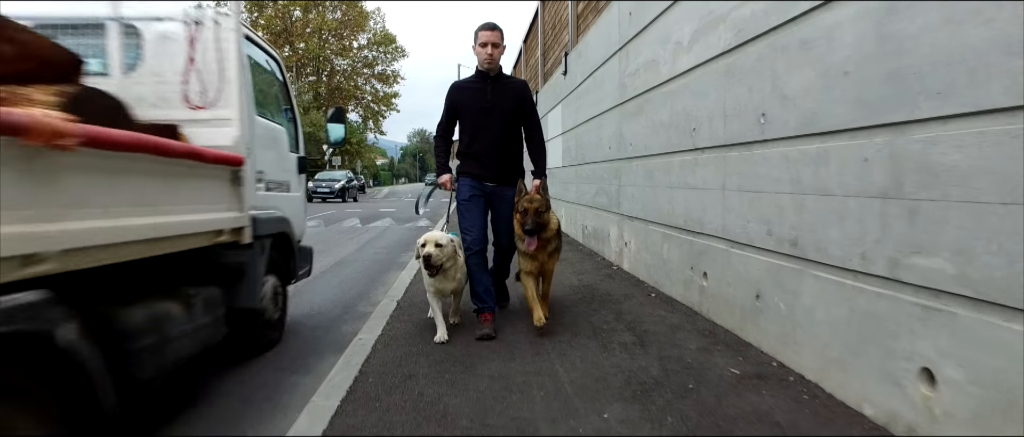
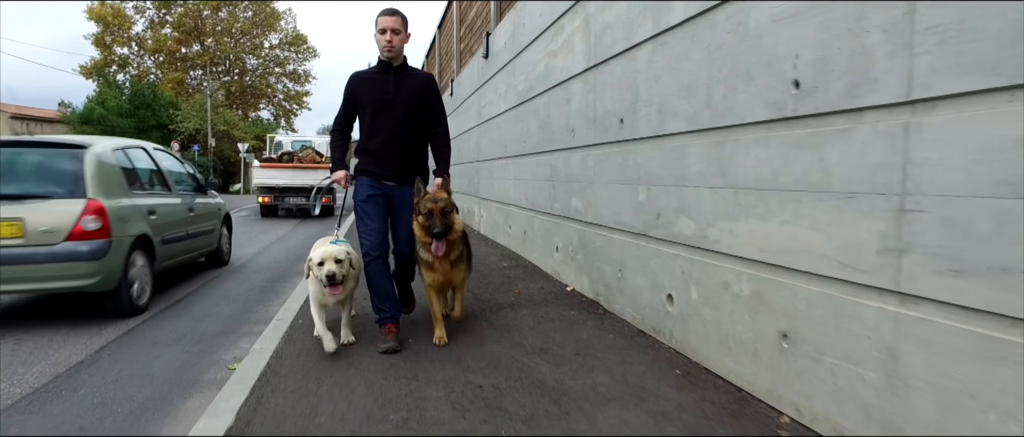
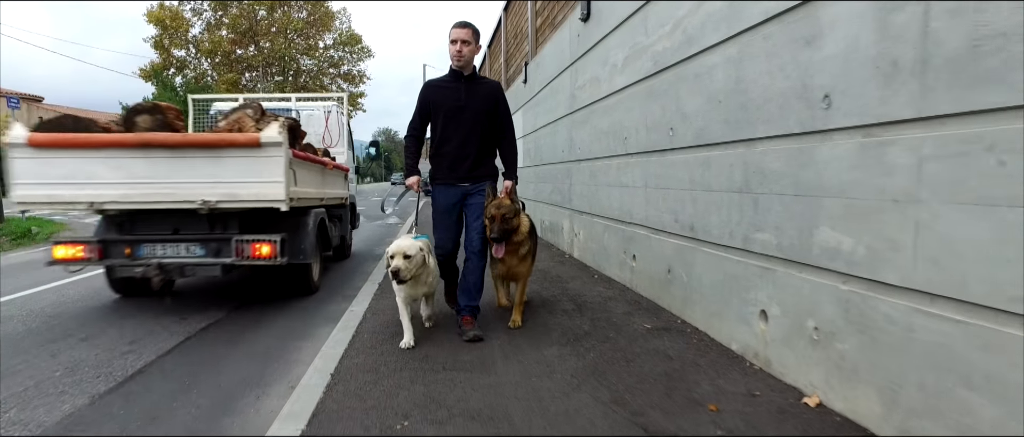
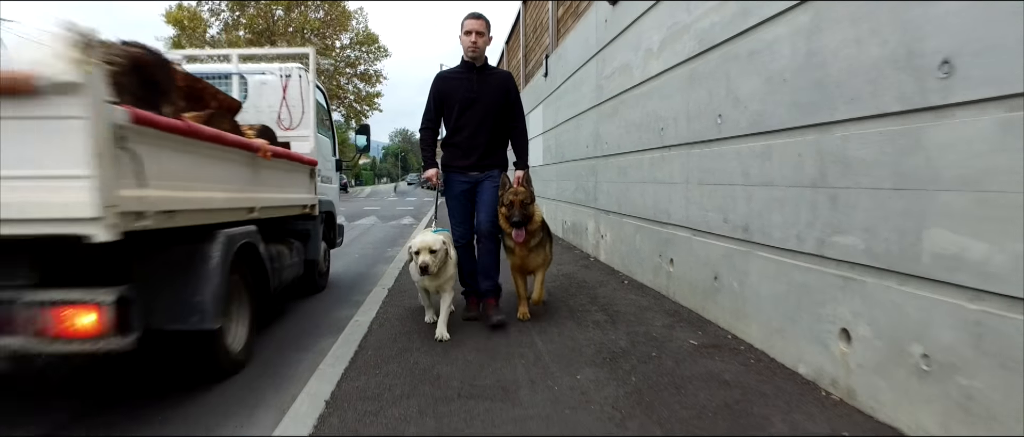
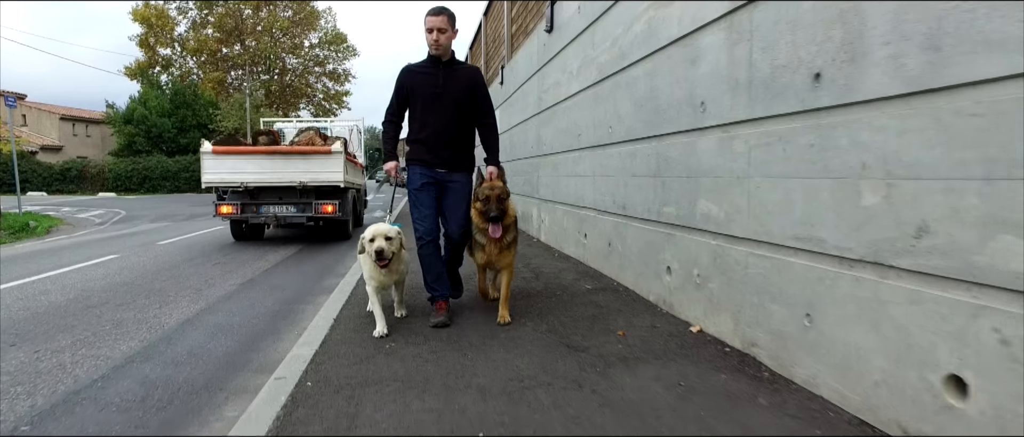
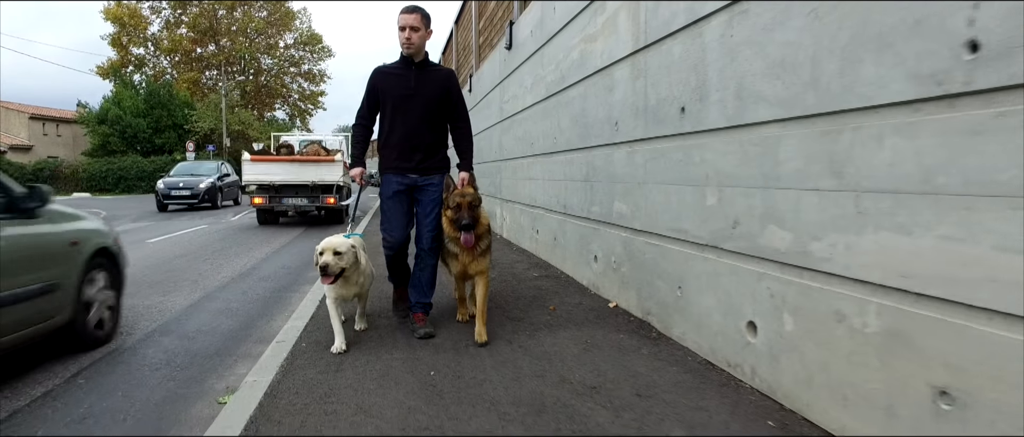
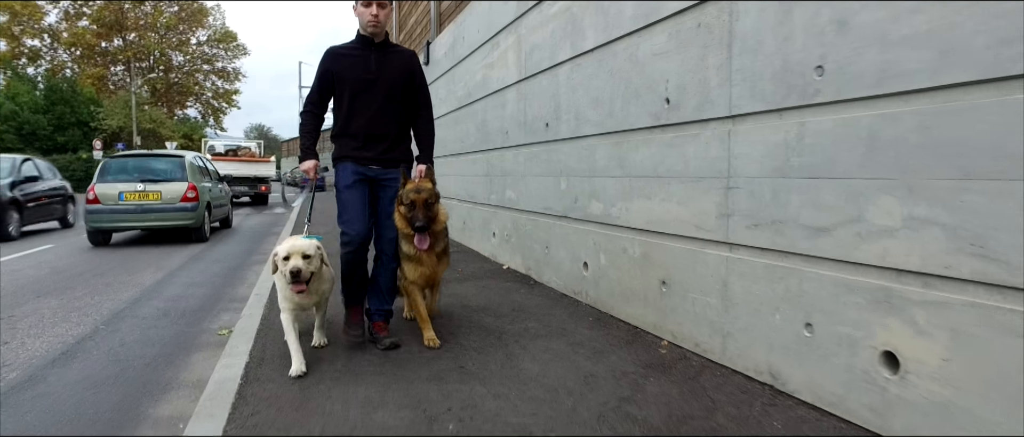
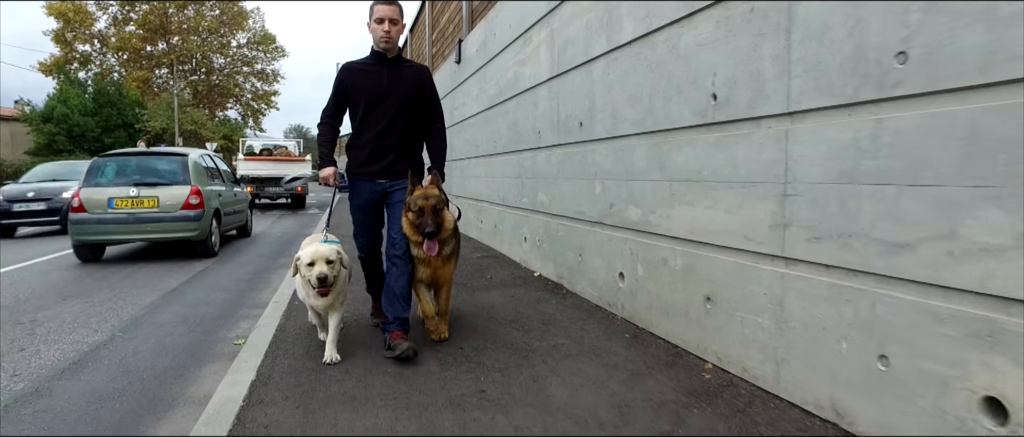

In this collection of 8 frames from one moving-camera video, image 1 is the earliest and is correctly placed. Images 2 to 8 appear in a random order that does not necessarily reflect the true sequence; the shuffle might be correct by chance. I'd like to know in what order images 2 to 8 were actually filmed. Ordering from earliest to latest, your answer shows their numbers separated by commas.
4, 3, 5, 6, 2, 8, 7
